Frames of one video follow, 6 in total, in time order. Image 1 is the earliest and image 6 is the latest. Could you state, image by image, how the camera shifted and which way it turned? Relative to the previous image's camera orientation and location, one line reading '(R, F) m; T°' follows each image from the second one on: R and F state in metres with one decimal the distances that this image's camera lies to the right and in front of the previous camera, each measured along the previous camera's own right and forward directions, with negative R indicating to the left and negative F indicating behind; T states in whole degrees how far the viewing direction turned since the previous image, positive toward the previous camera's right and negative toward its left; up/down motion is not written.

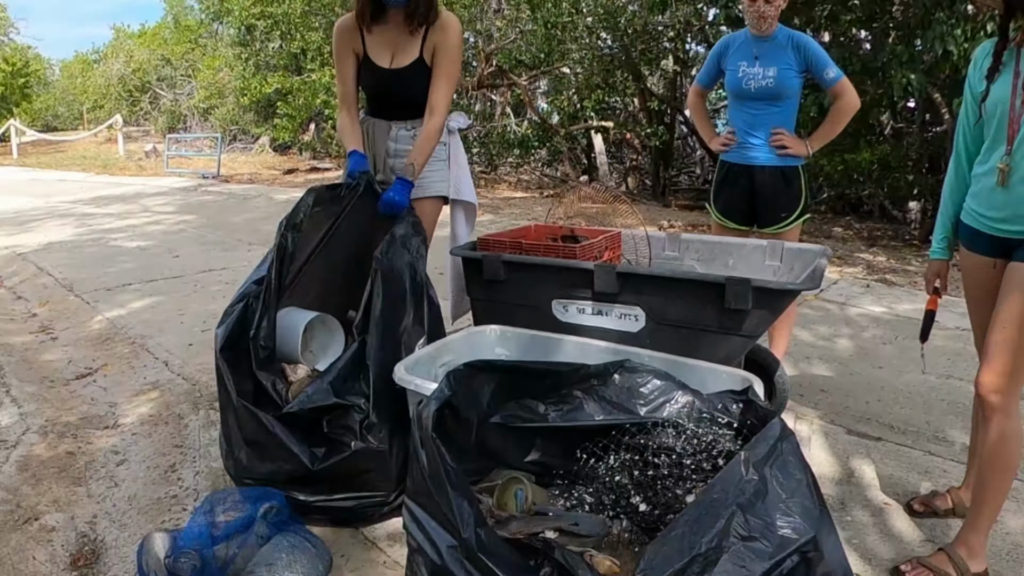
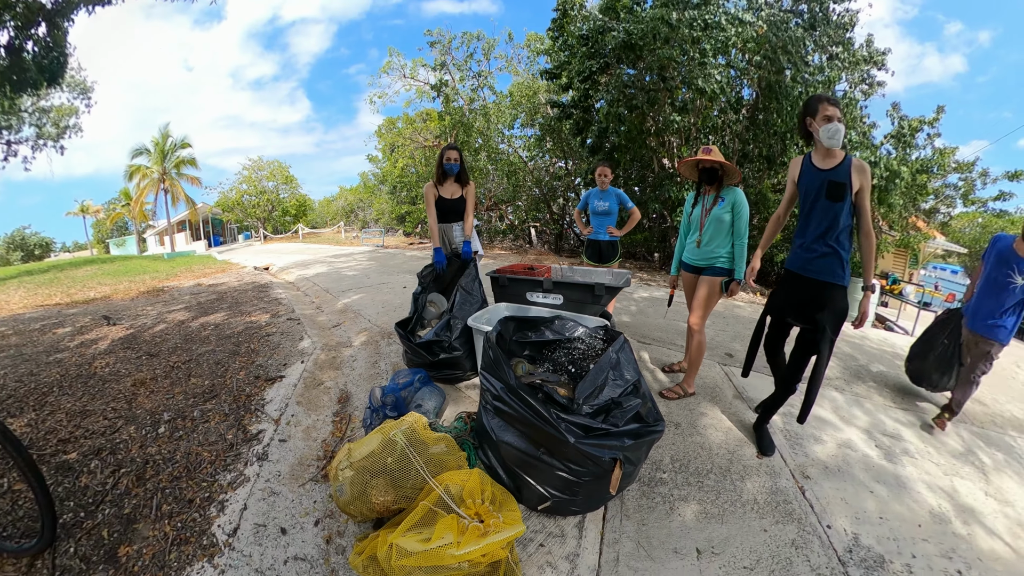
(-0.3, -1.8) m; +7°
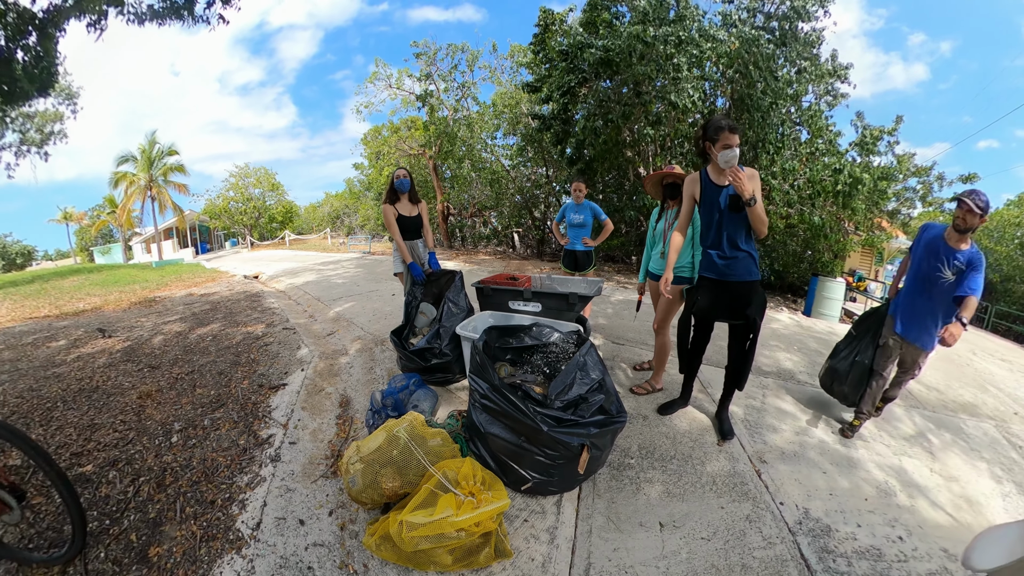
(+0.1, -0.3) m; +2°
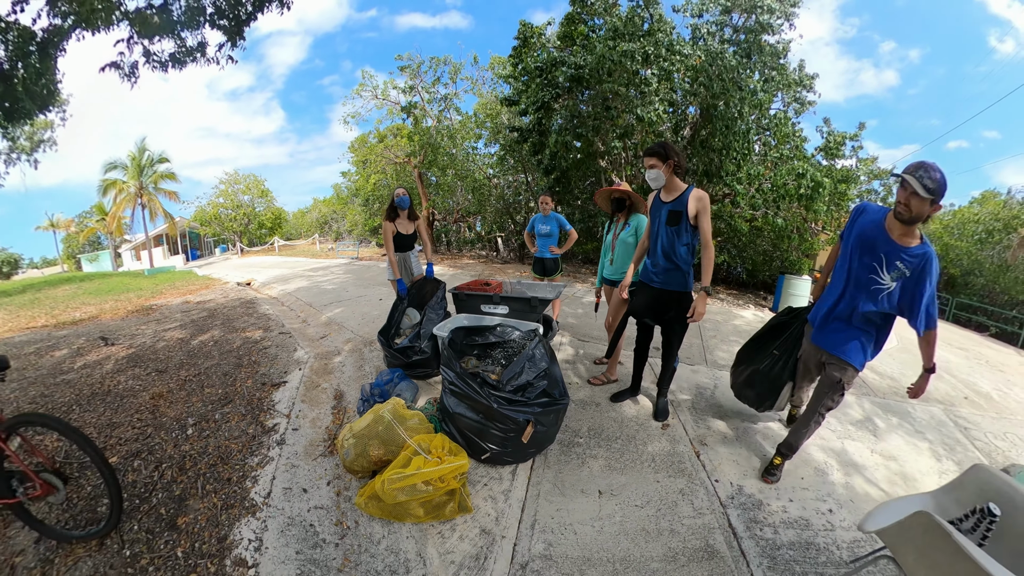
(+0.2, -0.4) m; +1°
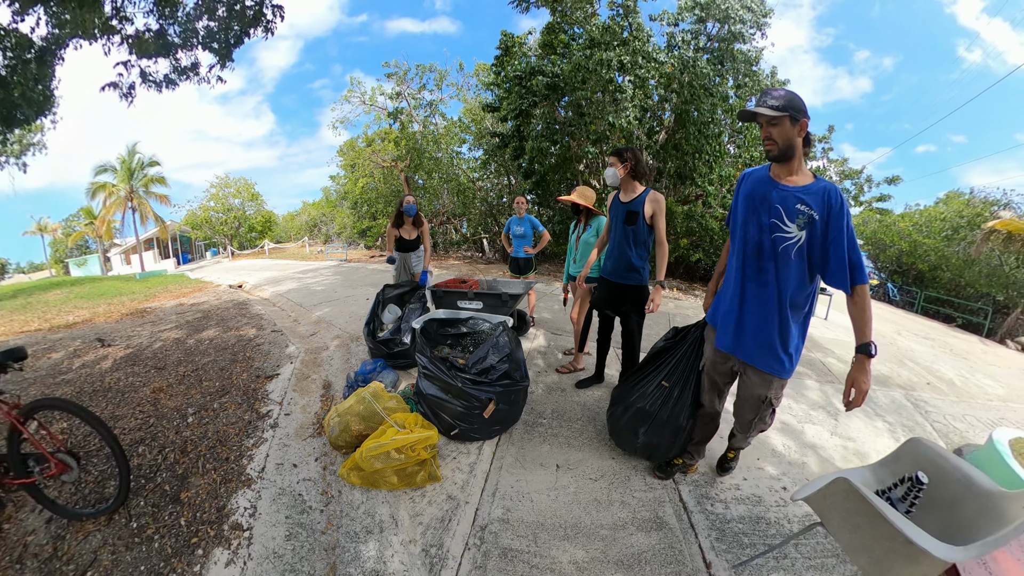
(+0.2, -0.3) m; +1°
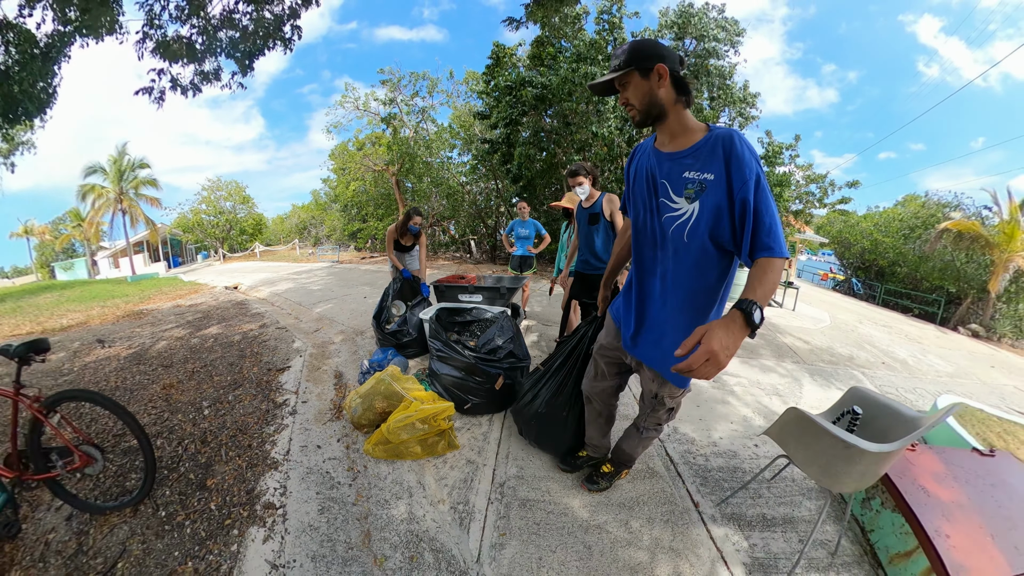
(-0.1, -0.3) m; +2°
